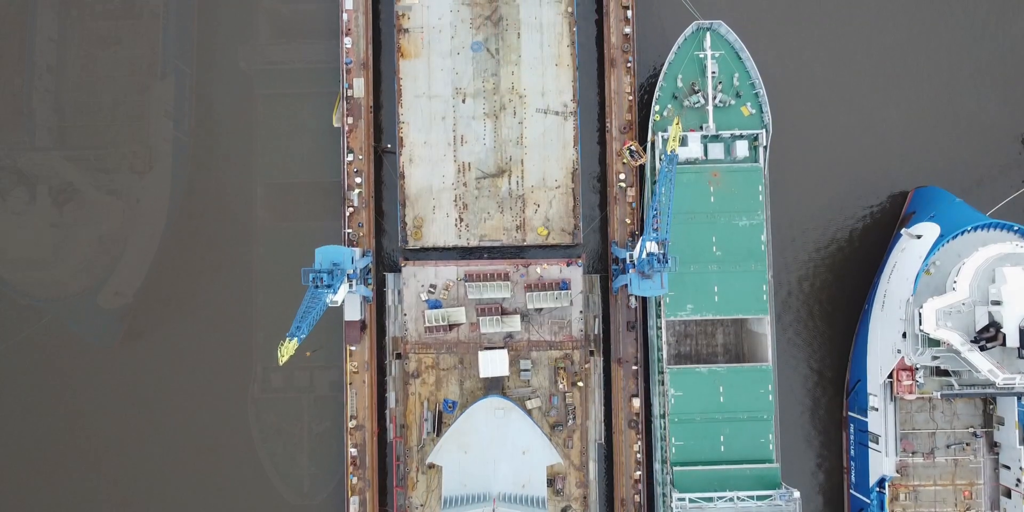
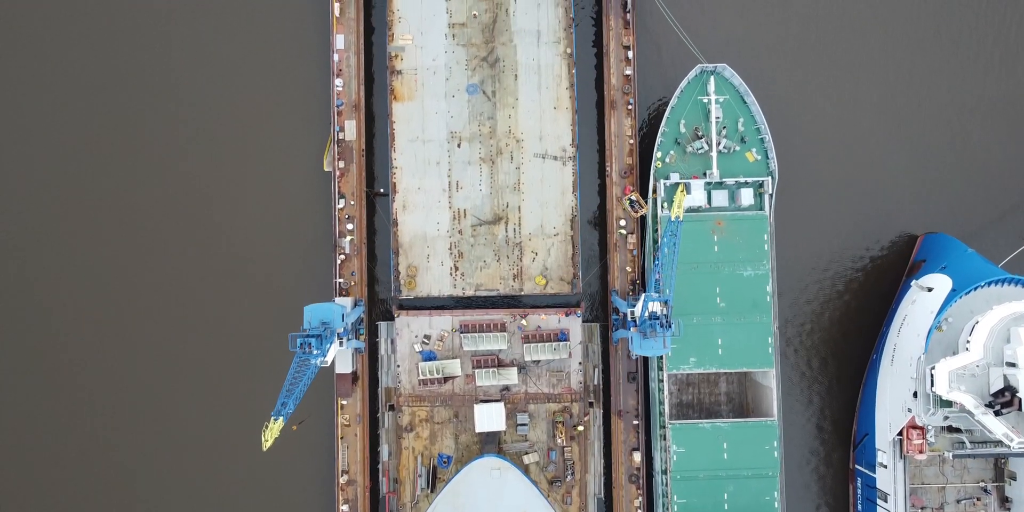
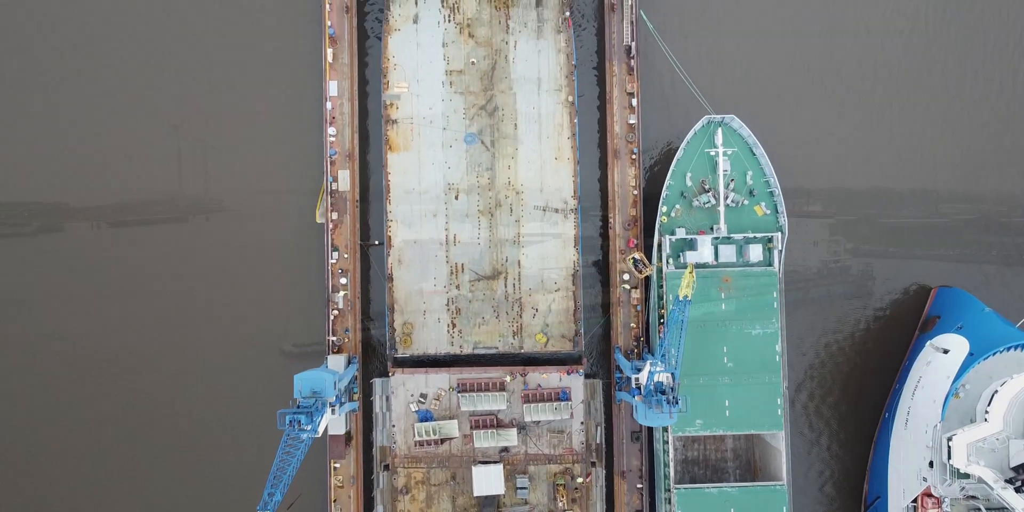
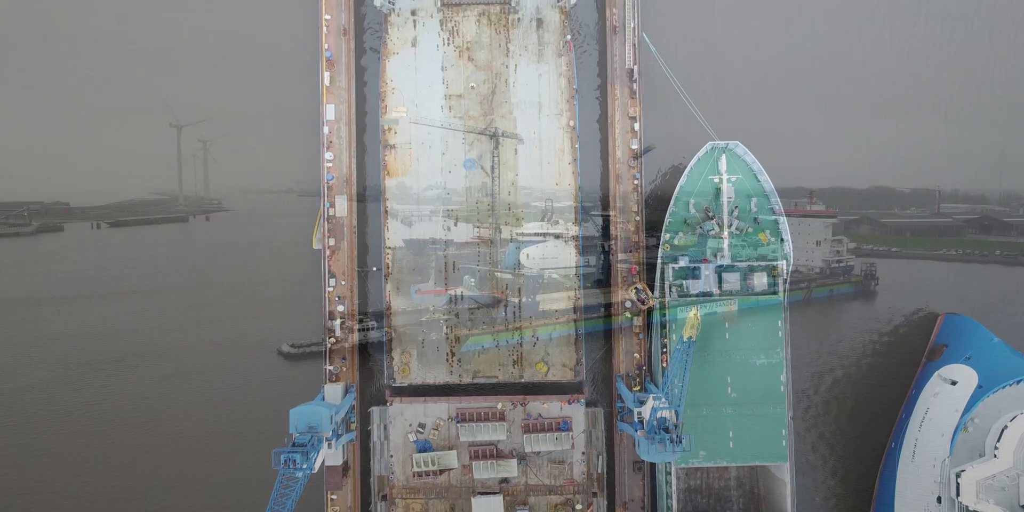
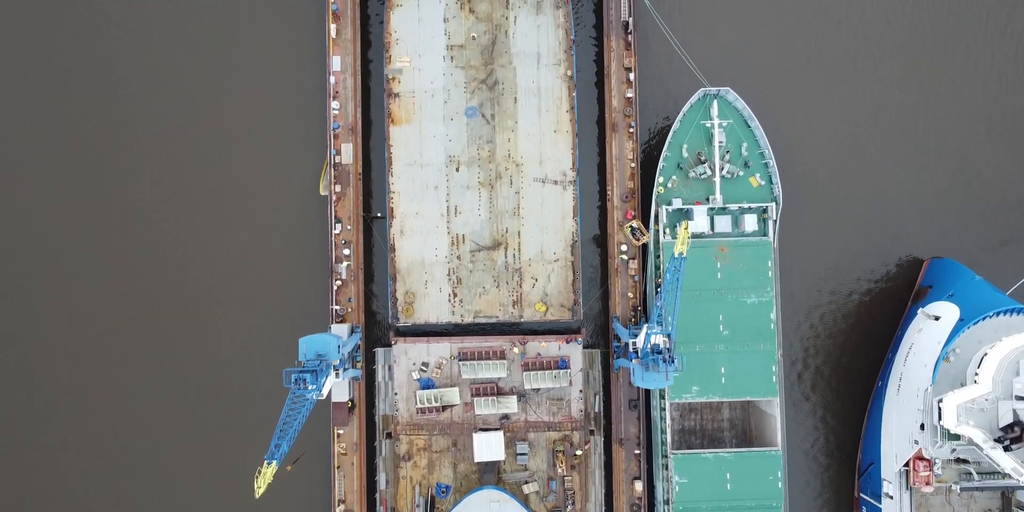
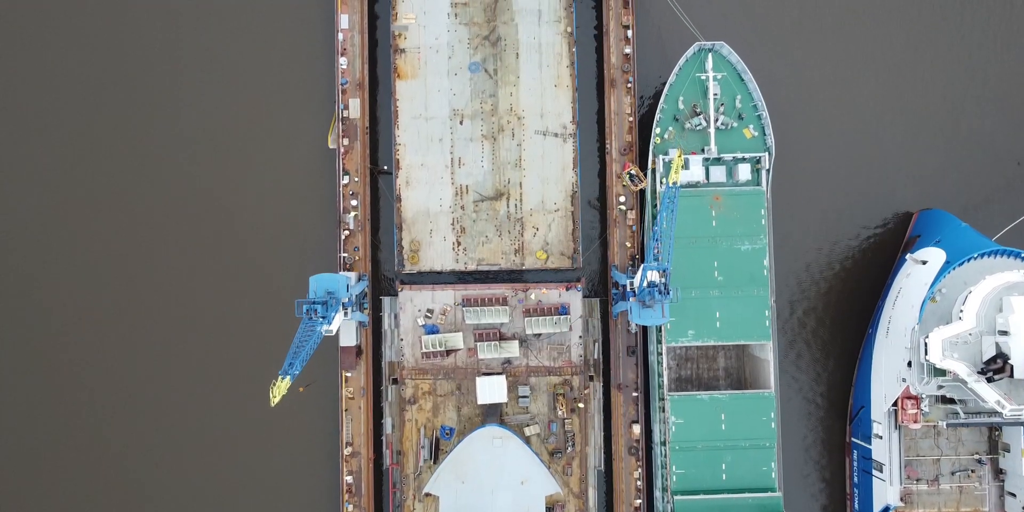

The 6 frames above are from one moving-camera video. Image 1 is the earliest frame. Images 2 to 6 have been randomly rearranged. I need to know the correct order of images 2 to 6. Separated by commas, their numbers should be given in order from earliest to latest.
6, 2, 5, 3, 4
